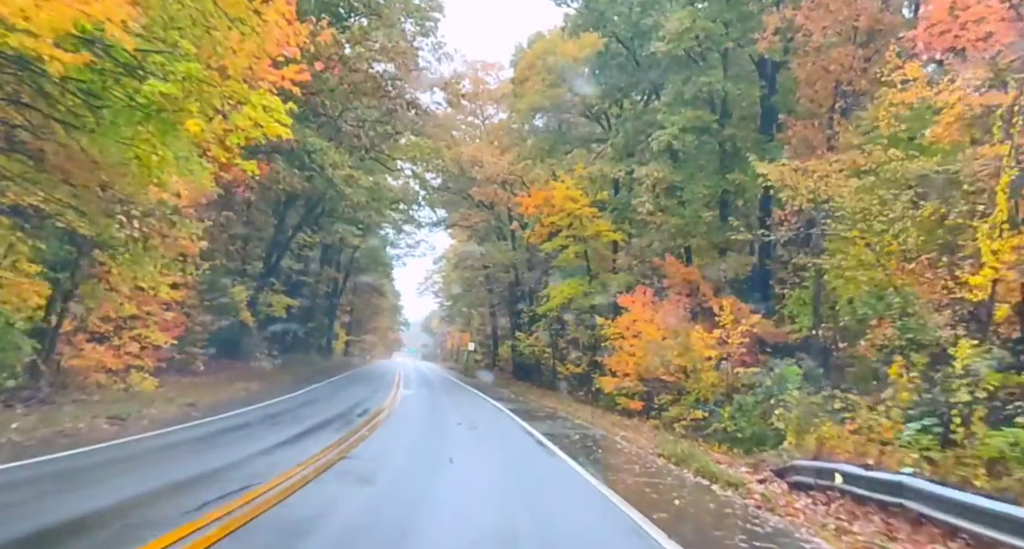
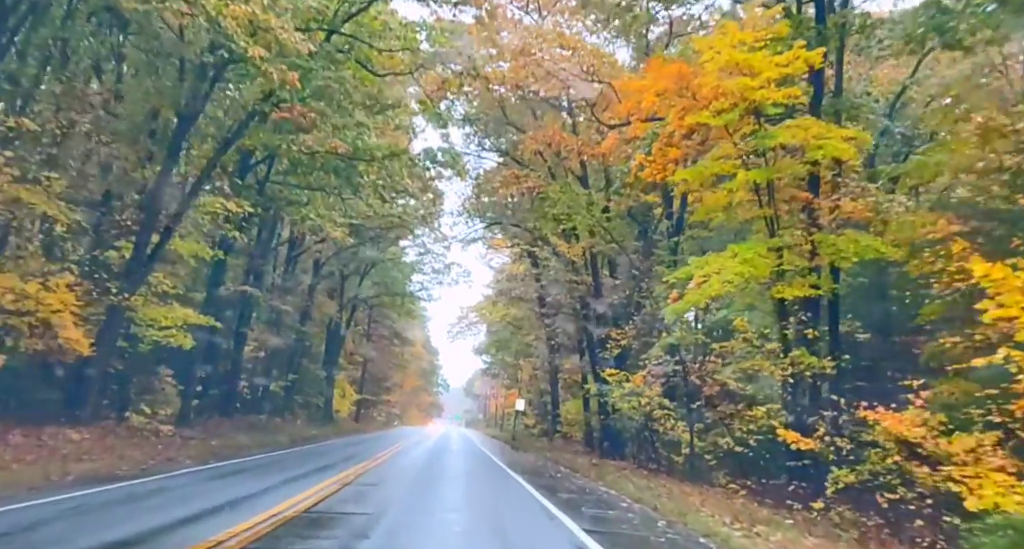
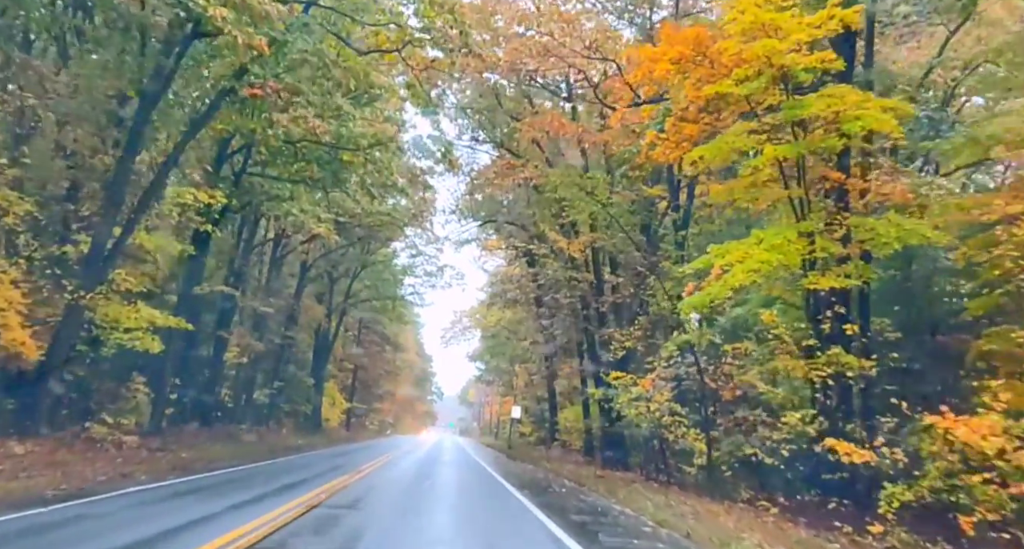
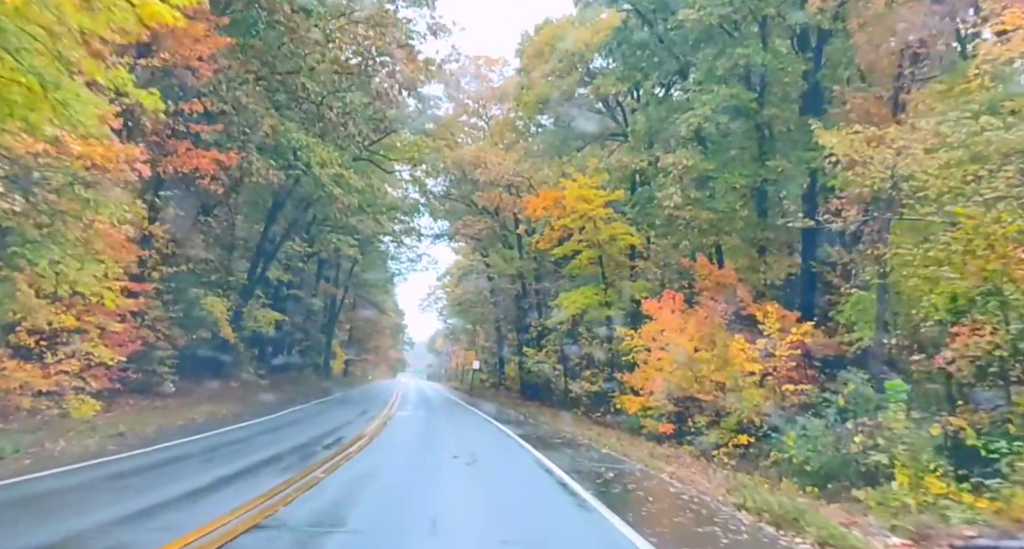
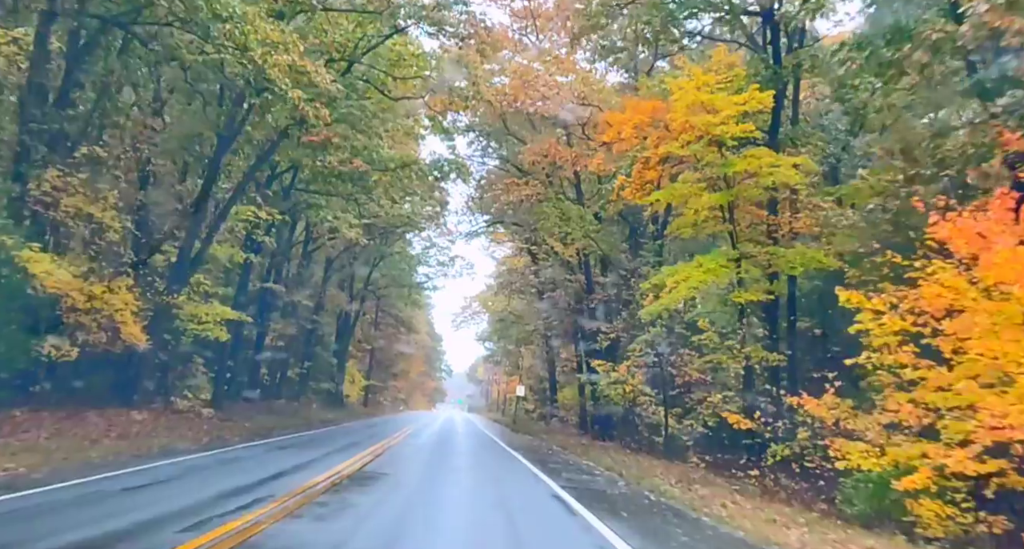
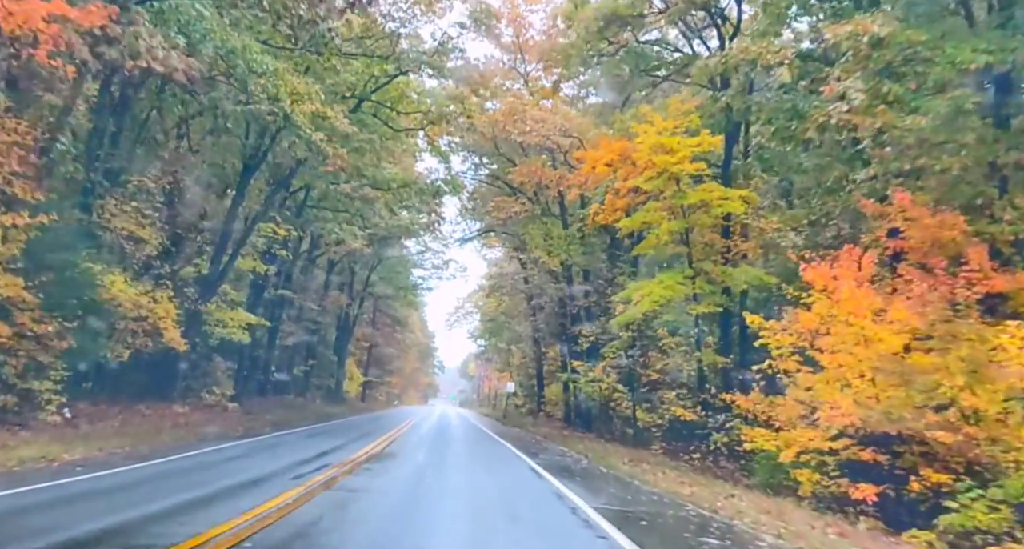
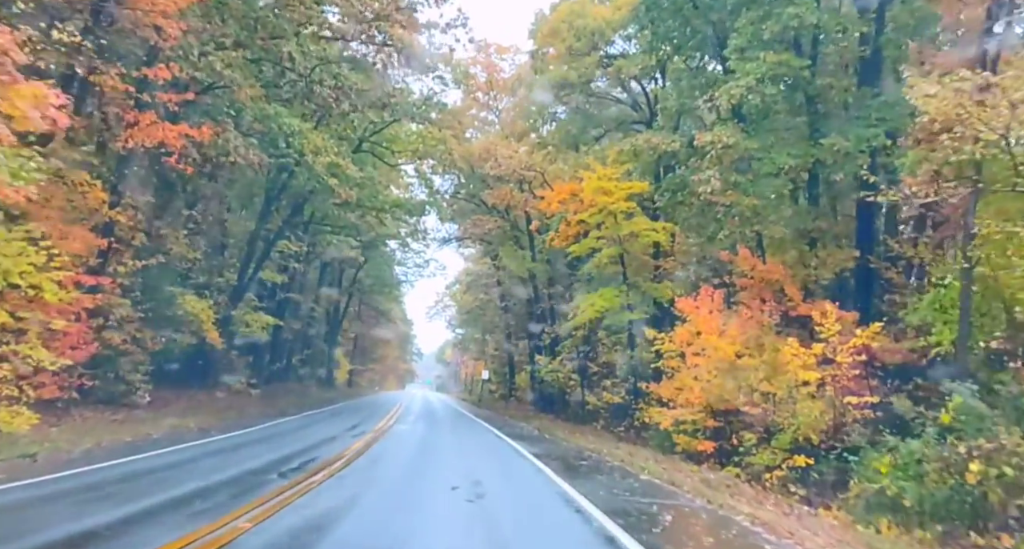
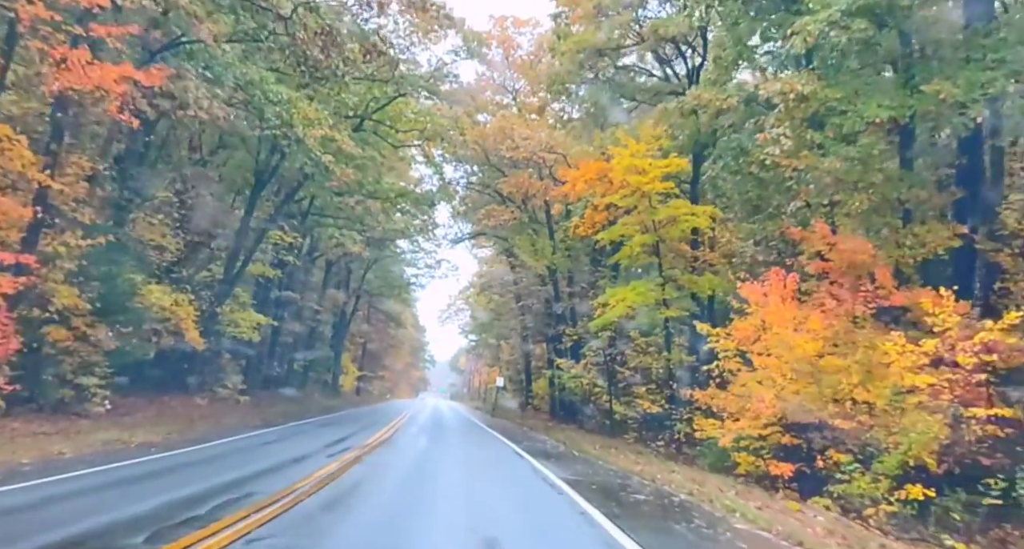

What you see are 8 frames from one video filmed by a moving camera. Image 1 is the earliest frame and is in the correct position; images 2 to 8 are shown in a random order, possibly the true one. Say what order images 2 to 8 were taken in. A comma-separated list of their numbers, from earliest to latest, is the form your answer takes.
4, 7, 8, 6, 5, 2, 3
